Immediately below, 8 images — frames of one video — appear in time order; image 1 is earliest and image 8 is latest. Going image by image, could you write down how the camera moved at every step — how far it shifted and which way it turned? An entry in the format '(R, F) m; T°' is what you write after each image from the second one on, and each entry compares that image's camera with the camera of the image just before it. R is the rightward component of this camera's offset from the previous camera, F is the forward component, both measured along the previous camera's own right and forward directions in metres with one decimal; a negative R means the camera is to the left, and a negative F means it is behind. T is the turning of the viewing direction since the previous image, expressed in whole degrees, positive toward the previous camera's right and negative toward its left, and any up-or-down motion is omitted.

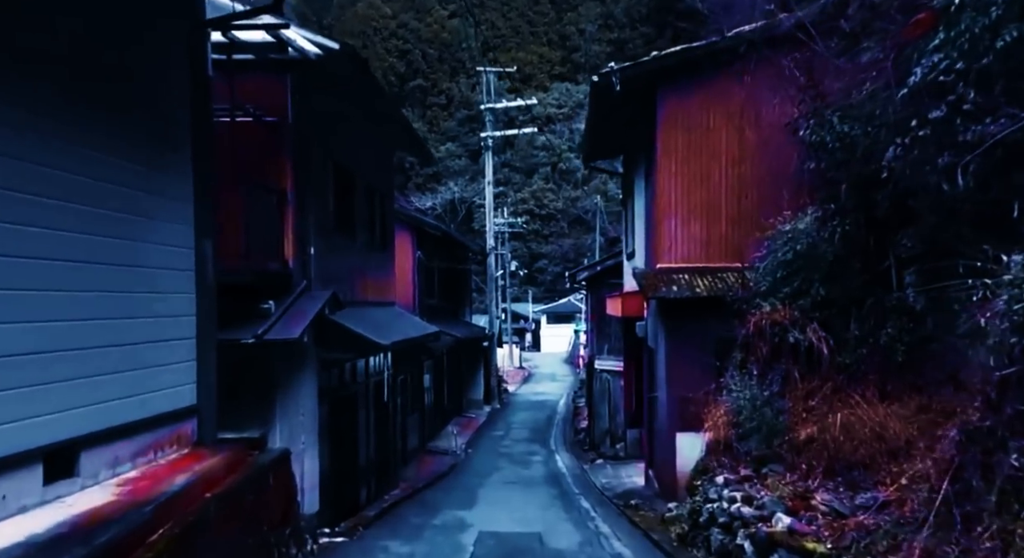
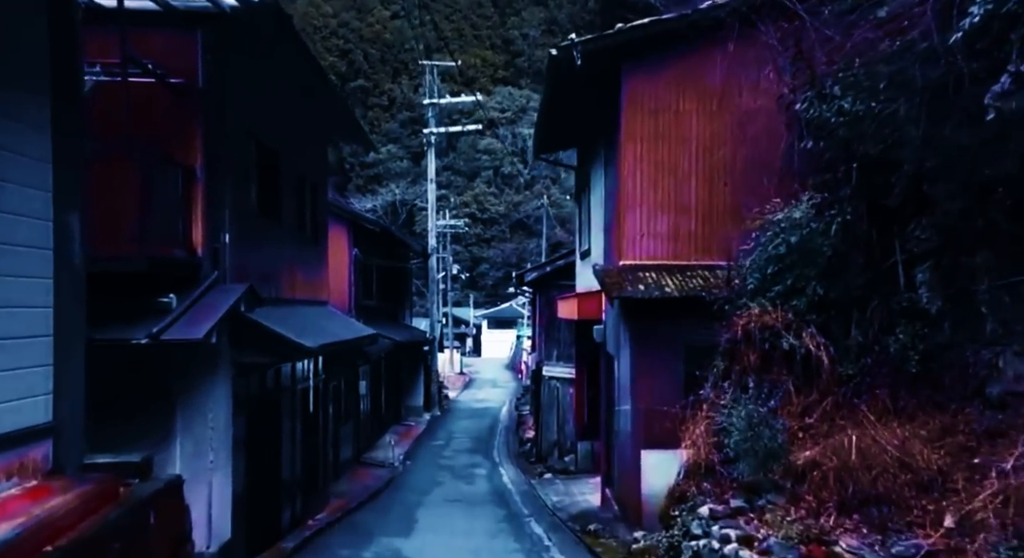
(-0.1, +1.7) m; +3°
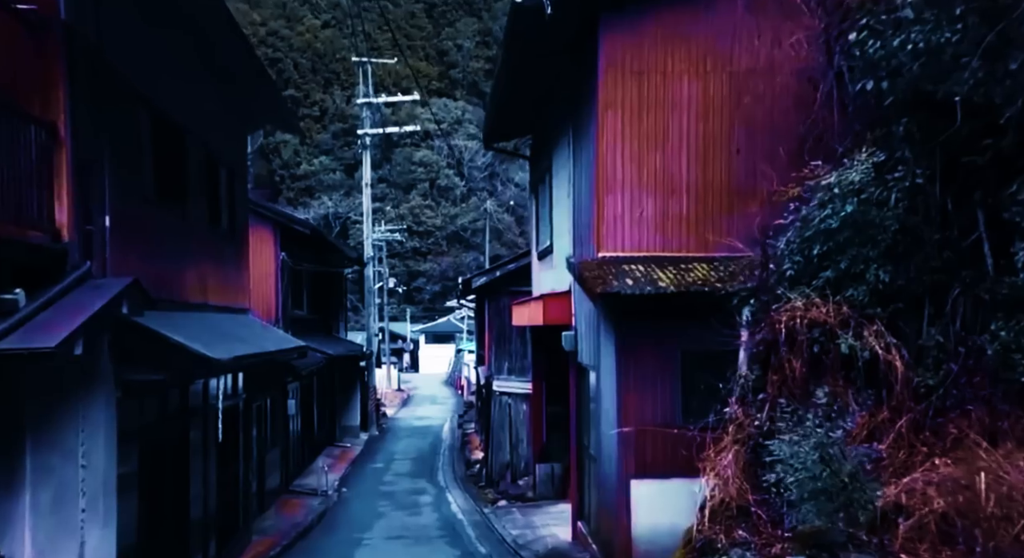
(-0.2, +2.4) m; +3°
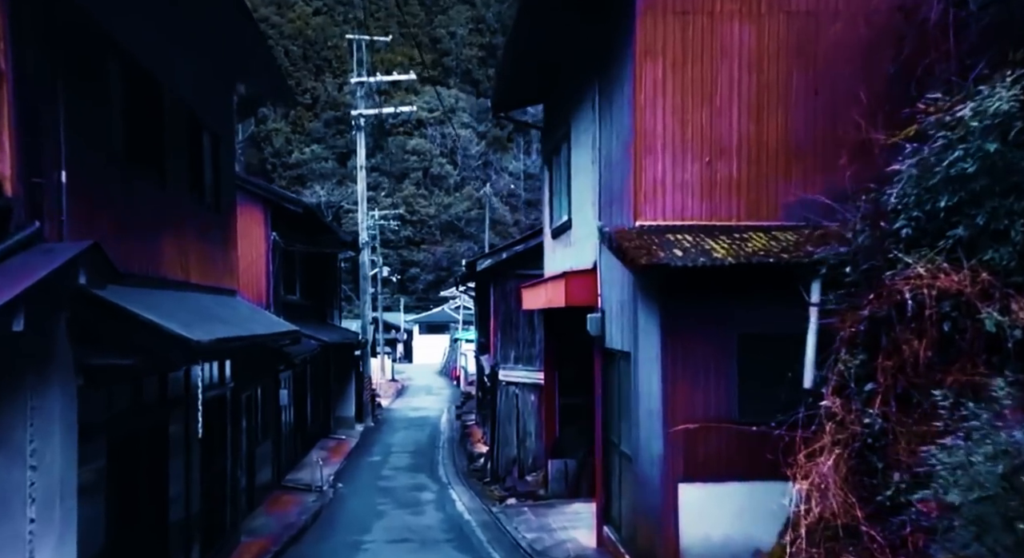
(-0.3, +1.5) m; 0°
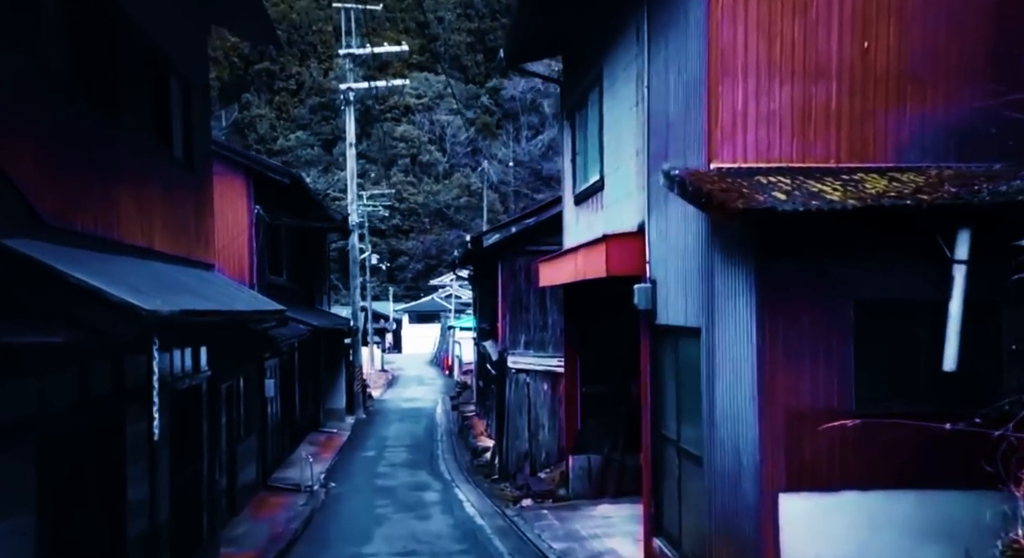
(-0.4, +2.1) m; +1°
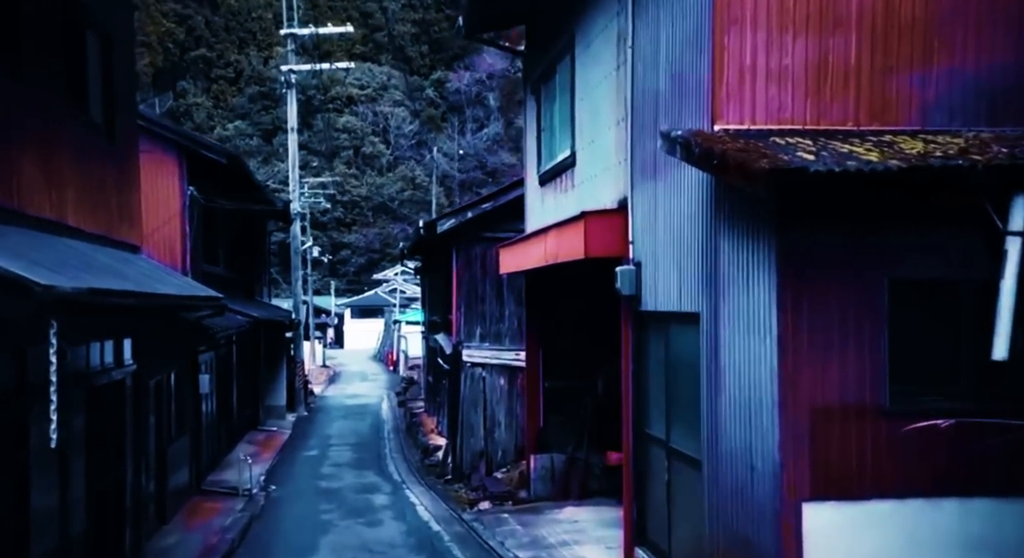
(-0.2, +1.1) m; +3°
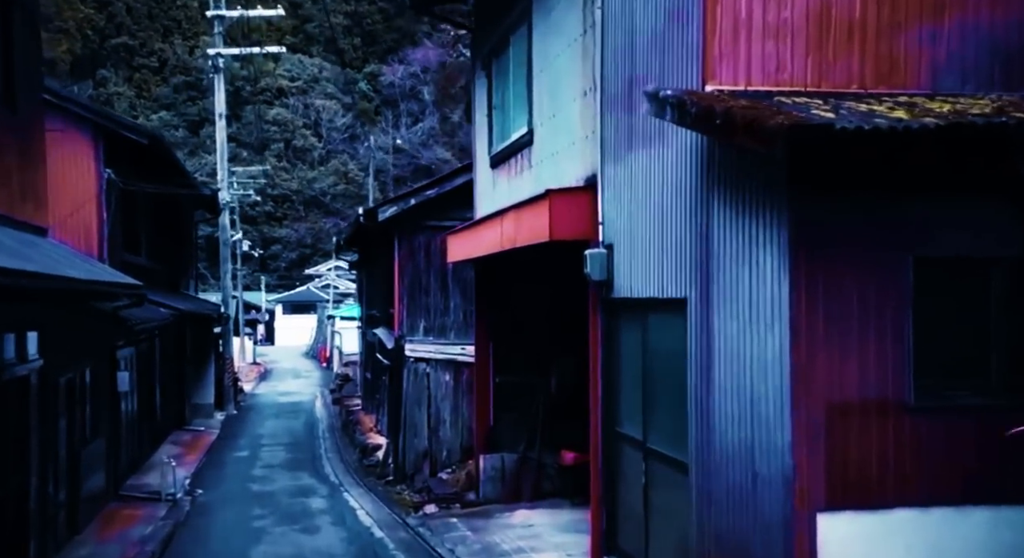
(-0.2, +0.9) m; +4°
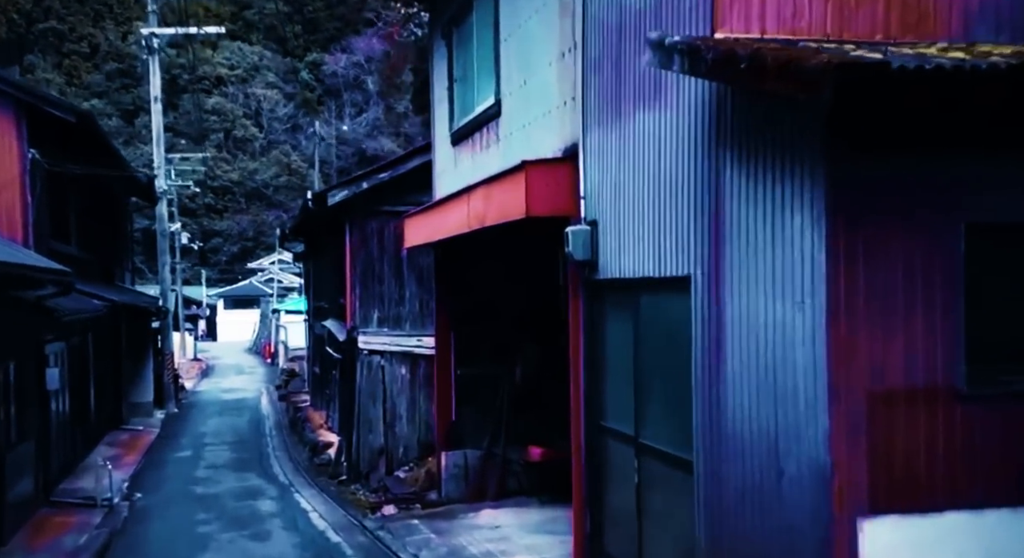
(-0.2, +0.8) m; +3°
